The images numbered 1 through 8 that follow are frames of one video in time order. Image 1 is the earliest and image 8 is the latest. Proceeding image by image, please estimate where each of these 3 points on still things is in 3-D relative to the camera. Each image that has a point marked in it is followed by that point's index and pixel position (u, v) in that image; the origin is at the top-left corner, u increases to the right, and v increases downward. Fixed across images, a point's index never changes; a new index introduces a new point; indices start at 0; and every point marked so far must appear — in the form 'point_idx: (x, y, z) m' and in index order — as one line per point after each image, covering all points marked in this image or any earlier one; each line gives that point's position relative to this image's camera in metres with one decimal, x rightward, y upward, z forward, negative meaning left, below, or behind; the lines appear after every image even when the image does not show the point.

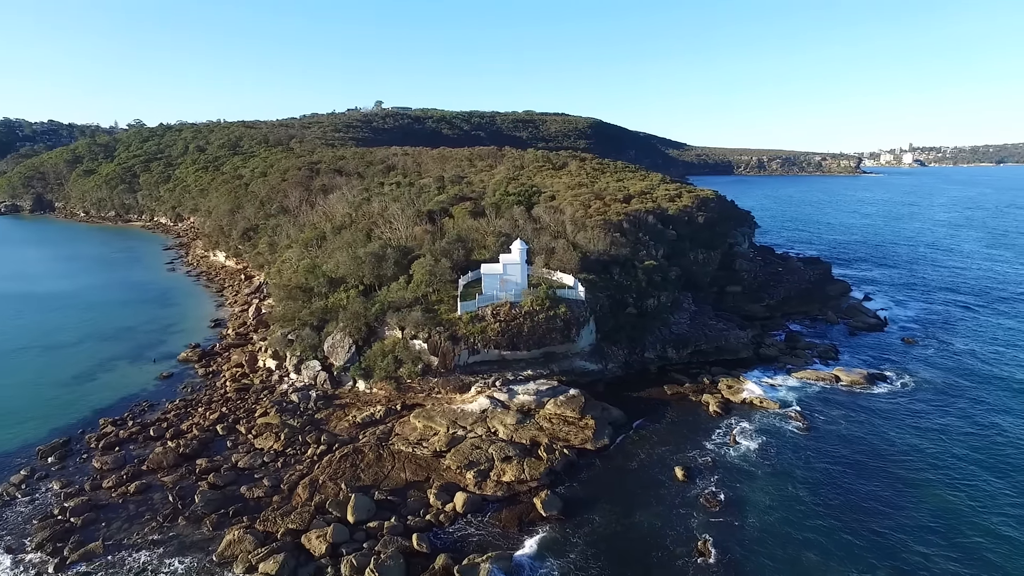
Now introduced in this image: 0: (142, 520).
0: (-11.1, -7.0, +18.6) m
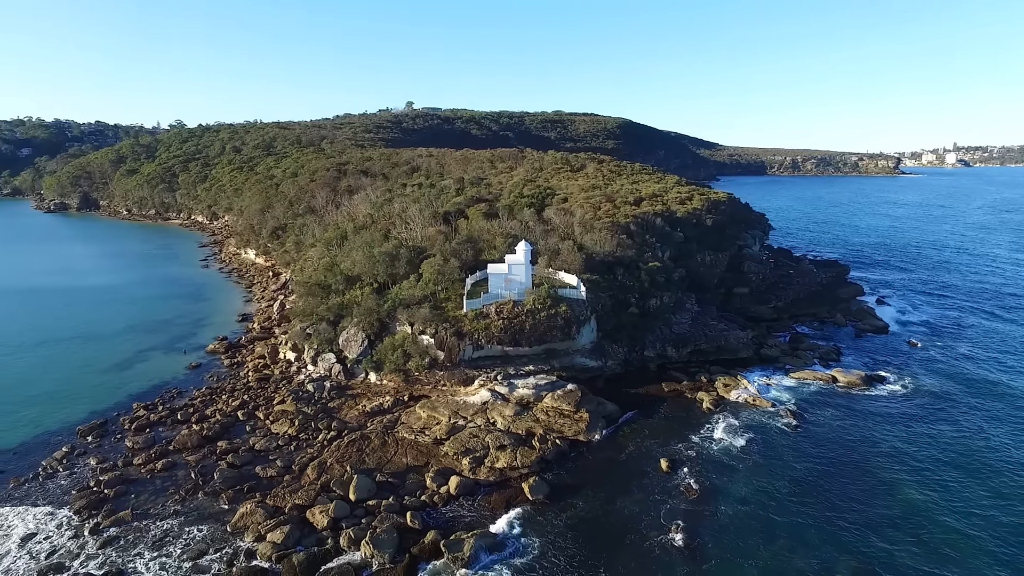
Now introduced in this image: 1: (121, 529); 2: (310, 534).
0: (-11.4, -6.8, +20.6) m
1: (-11.8, -7.3, +18.7) m
2: (-6.0, -7.3, +18.3) m
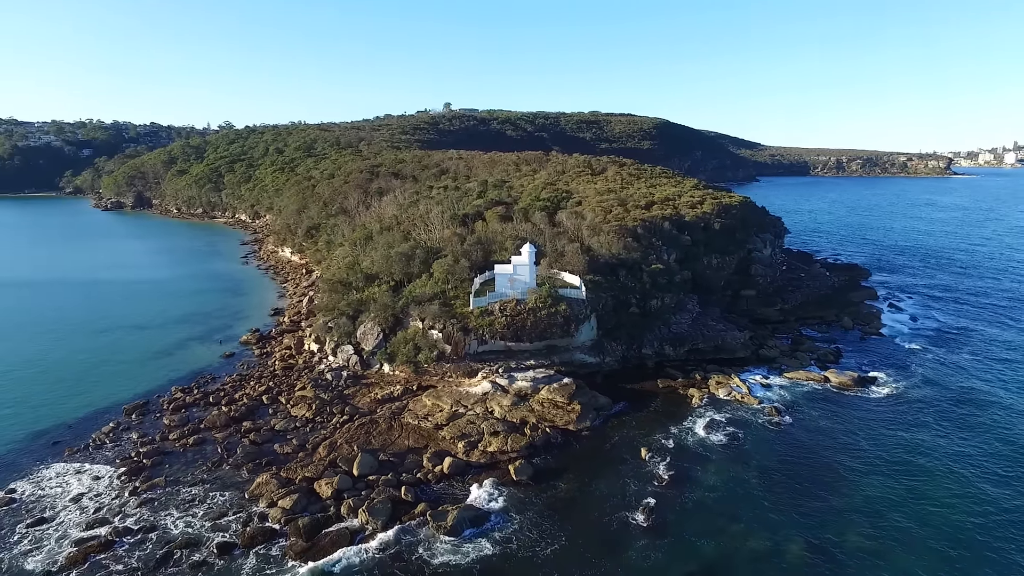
0: (-11.9, -6.7, +23.3) m
1: (-12.3, -7.1, +21.5) m
2: (-6.6, -7.2, +20.7) m
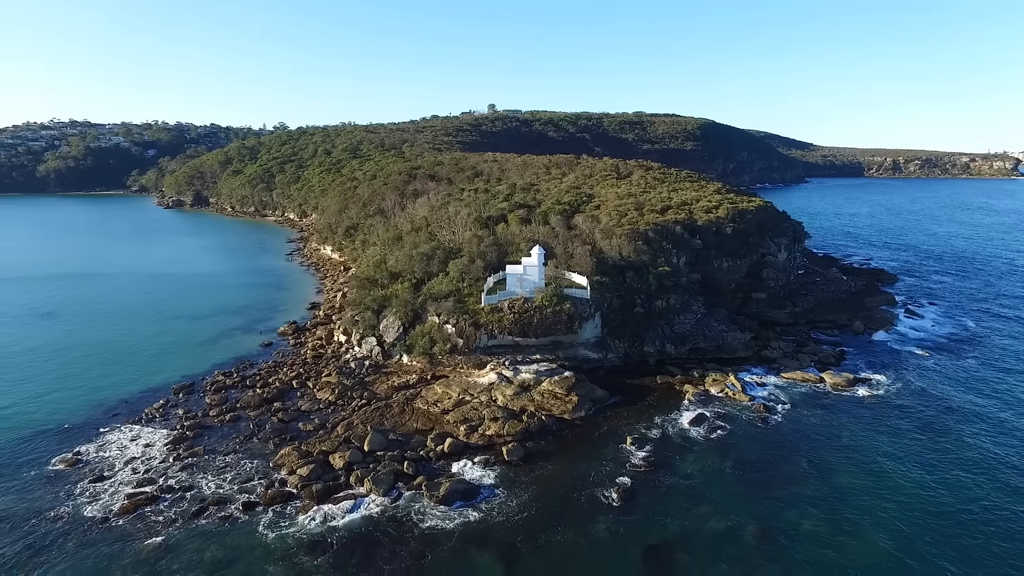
0: (-12.1, -6.4, +26.6) m
1: (-12.7, -6.8, +24.8) m
2: (-7.0, -7.0, +23.6) m
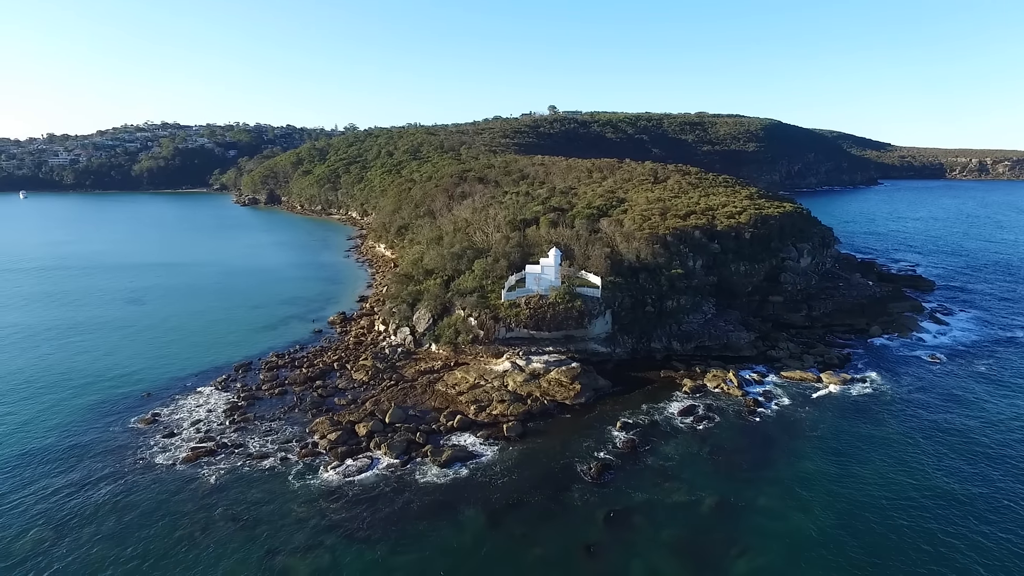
0: (-11.8, -6.0, +31.2) m
1: (-12.6, -6.4, +29.5) m
2: (-7.1, -6.7, +27.7) m
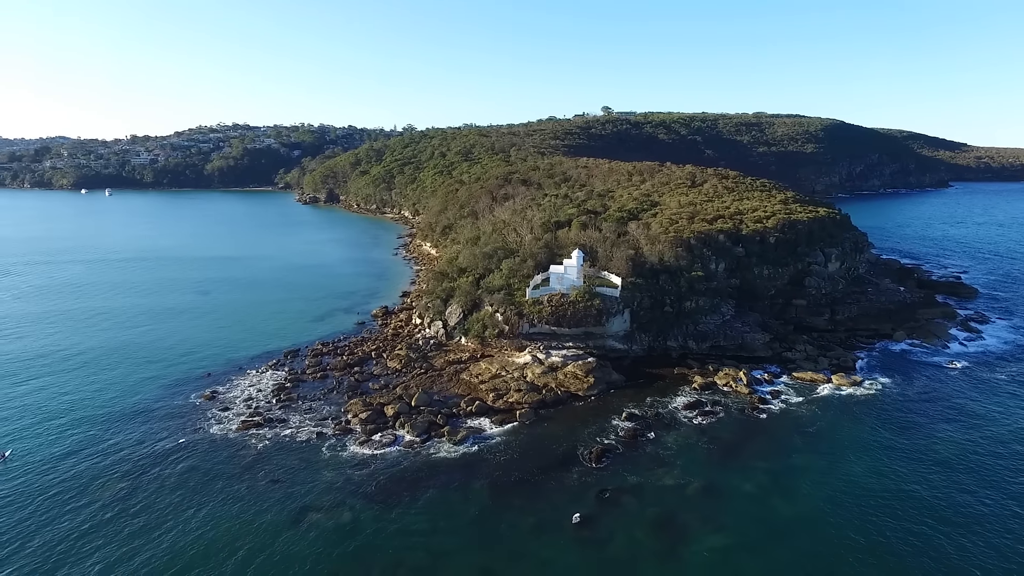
0: (-10.9, -5.7, +34.8) m
1: (-11.9, -6.0, +33.2) m
2: (-6.5, -6.5, +30.9) m
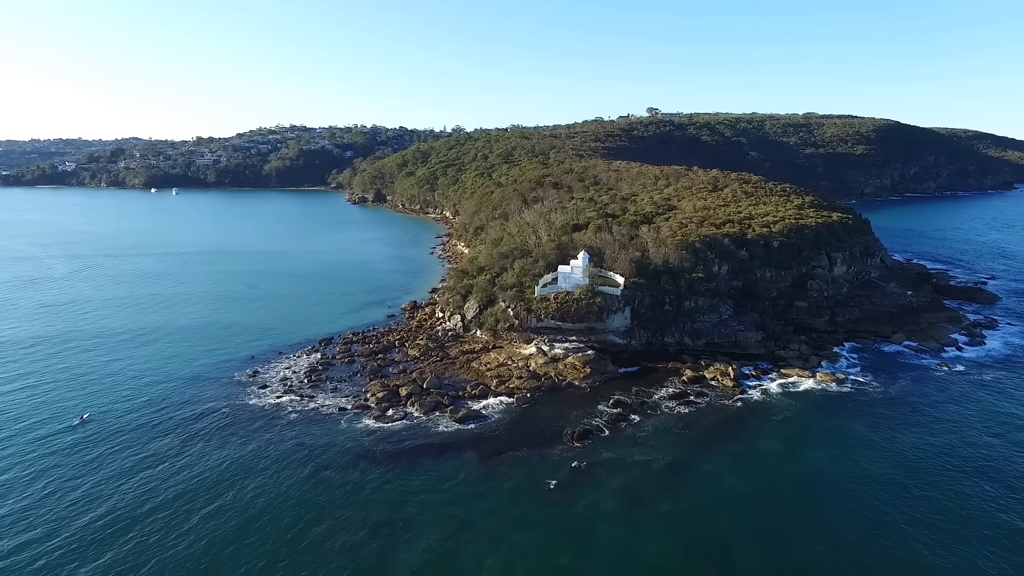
0: (-10.7, -5.3, +39.3) m
1: (-11.8, -5.7, +37.7) m
2: (-6.6, -6.2, +35.1) m
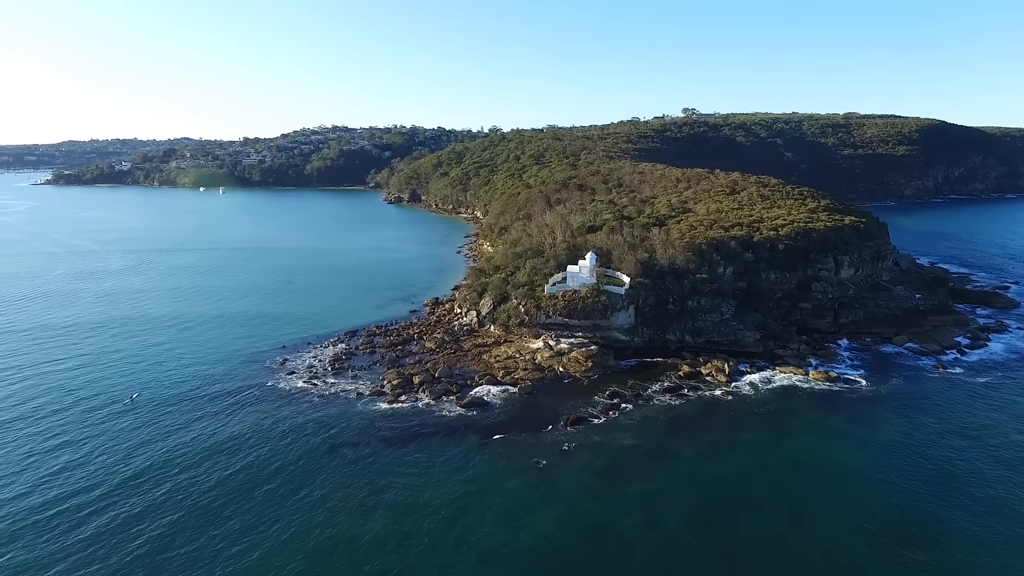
0: (-10.2, -5.0, +42.6) m
1: (-11.3, -5.4, +41.2) m
2: (-6.4, -5.9, +38.2) m
